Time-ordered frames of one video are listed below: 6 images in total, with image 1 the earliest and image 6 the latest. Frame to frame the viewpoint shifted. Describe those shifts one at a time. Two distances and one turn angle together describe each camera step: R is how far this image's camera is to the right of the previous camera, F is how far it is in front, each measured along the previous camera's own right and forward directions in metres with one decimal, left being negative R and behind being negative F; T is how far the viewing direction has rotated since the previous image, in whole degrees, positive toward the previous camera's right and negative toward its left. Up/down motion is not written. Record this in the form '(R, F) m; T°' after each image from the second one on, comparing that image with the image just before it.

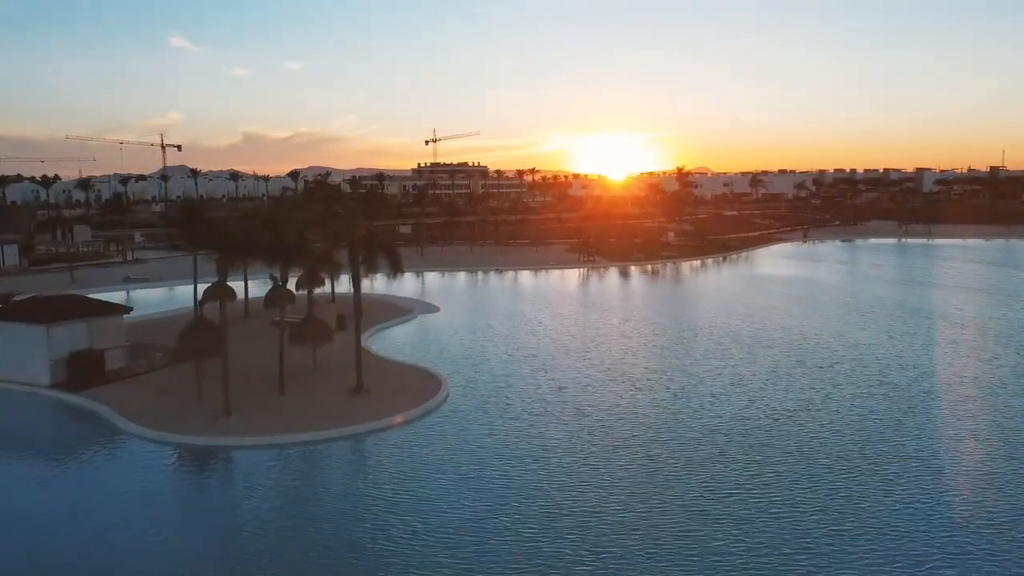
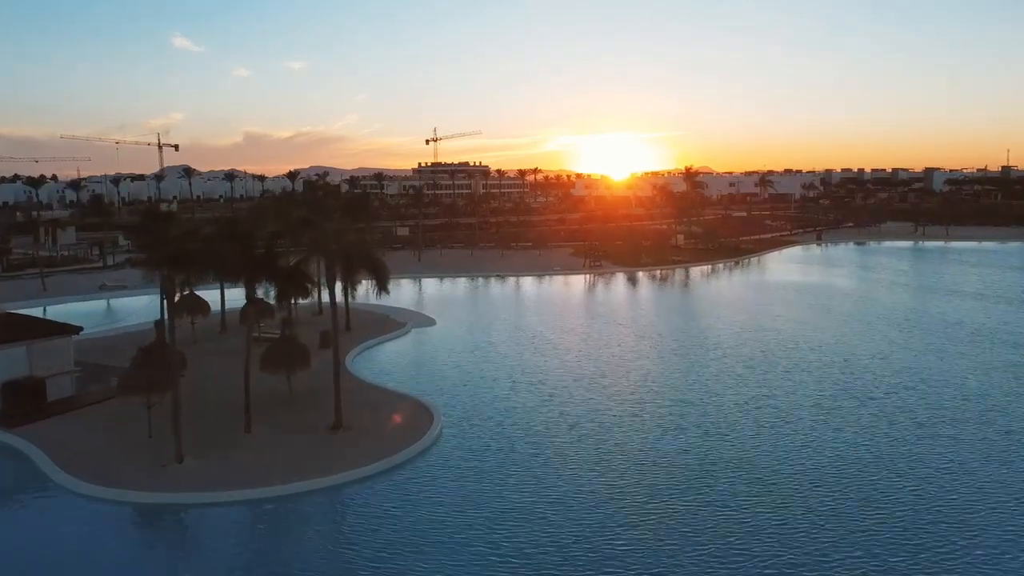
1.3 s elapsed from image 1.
(0.0, +3.1) m; 0°
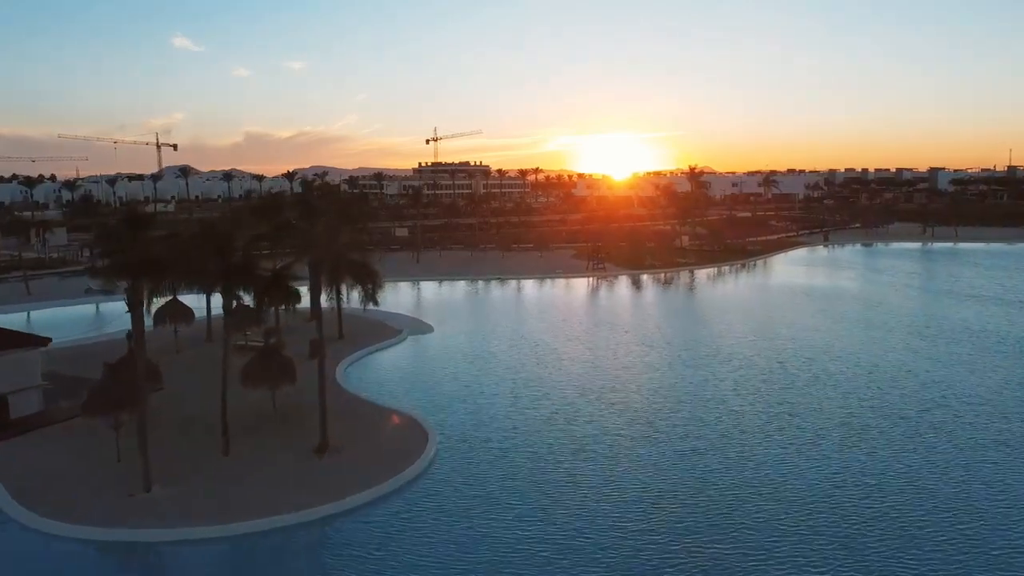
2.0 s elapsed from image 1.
(0.0, +1.5) m; 0°
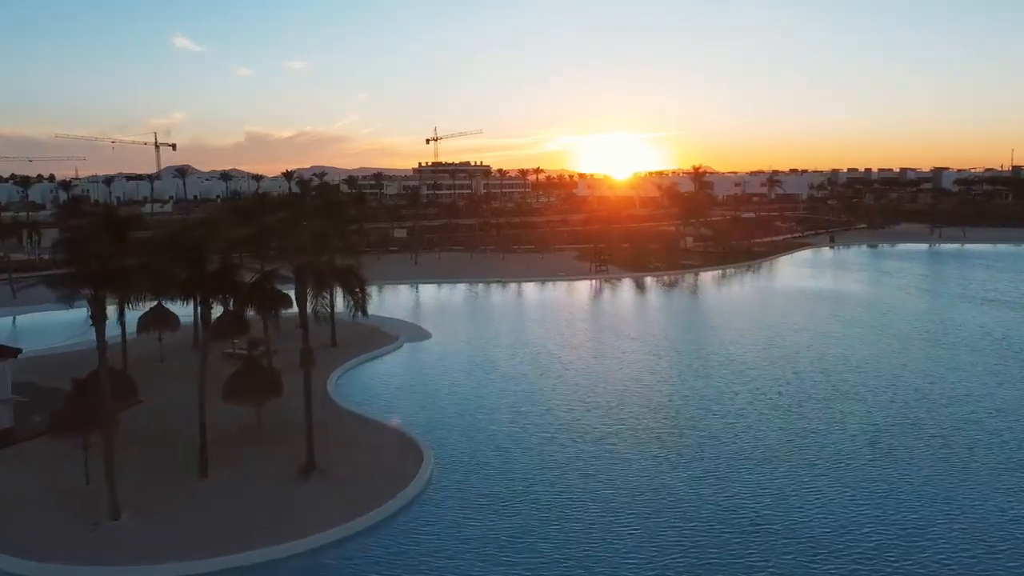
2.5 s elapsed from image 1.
(0.0, +1.3) m; 0°
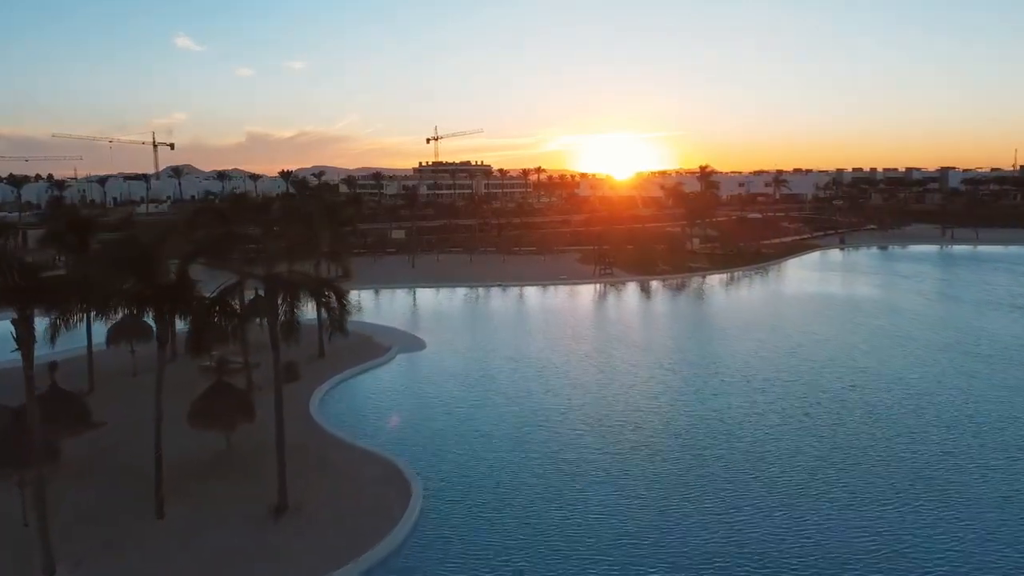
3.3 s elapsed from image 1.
(0.0, +2.0) m; 0°
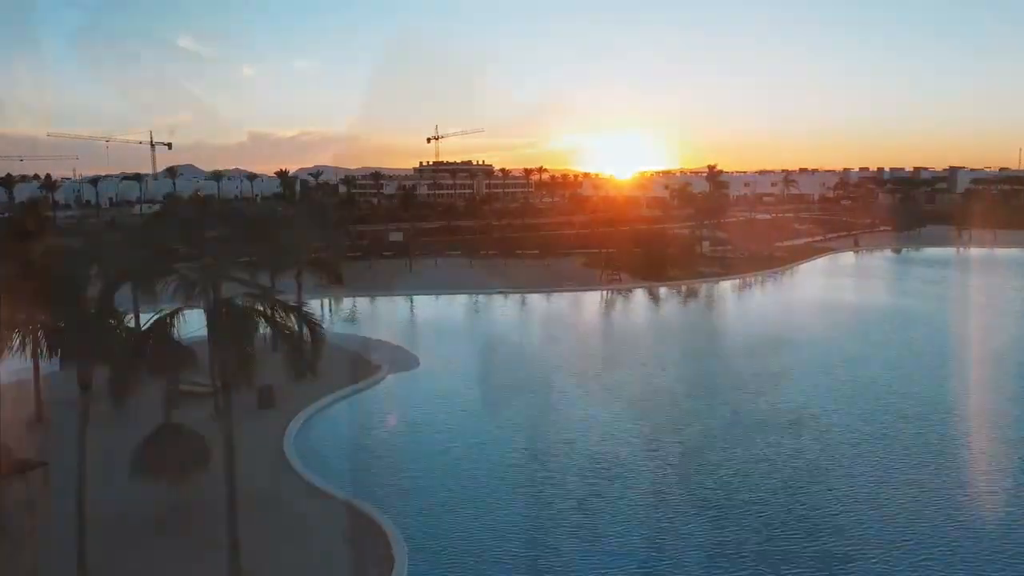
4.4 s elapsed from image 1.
(0.0, +2.6) m; 0°
